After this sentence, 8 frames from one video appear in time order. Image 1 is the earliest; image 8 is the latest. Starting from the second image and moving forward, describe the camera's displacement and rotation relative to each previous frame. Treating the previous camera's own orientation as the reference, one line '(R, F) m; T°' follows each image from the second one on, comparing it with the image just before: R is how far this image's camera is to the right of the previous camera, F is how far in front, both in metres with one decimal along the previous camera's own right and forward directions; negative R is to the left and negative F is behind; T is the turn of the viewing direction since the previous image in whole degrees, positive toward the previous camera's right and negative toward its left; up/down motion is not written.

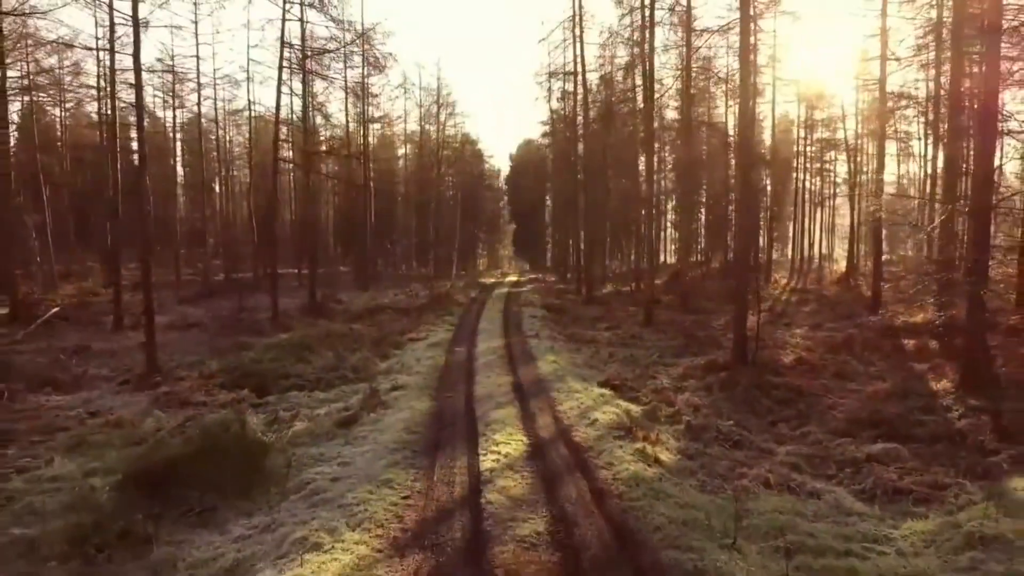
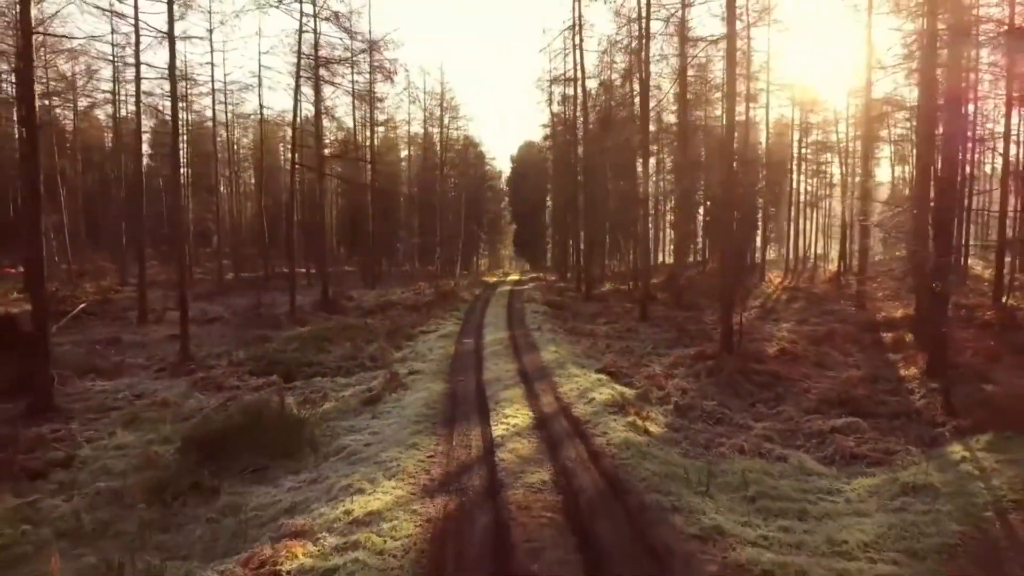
(-0.1, -1.1) m; 0°
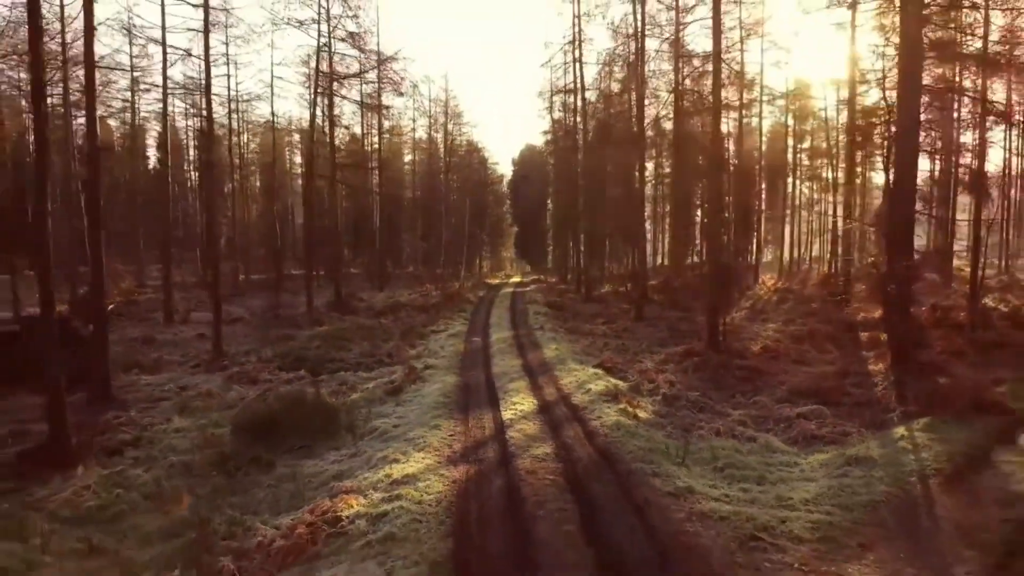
(-0.1, -1.3) m; 0°
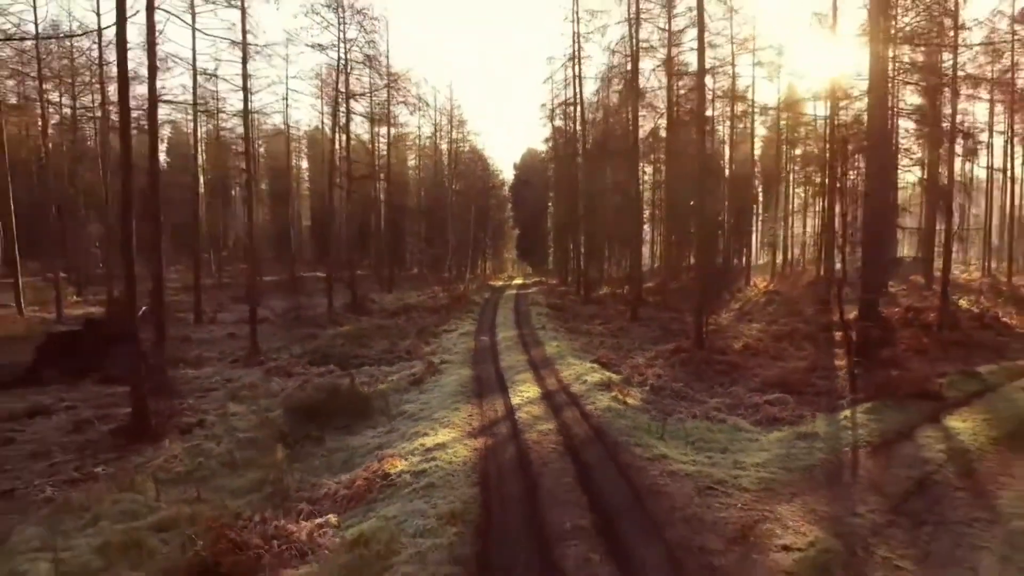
(-0.1, -1.7) m; 0°
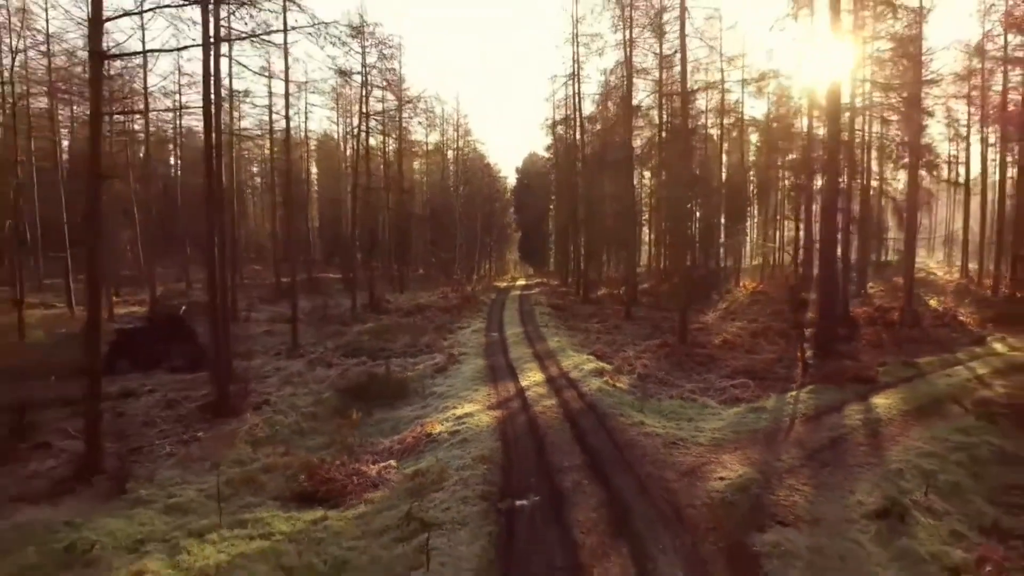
(-0.2, -2.5) m; 0°
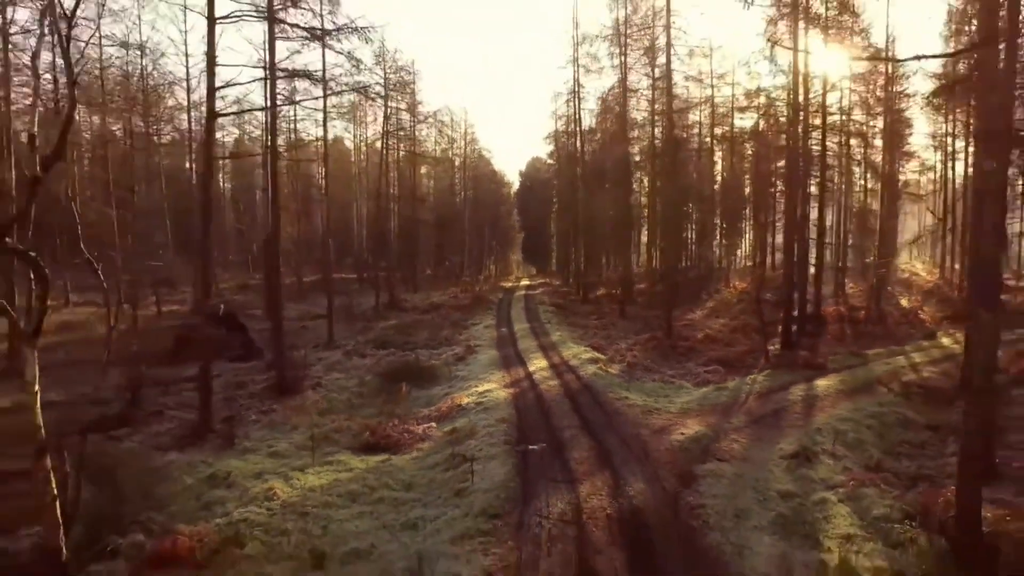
(-0.2, -2.9) m; 0°
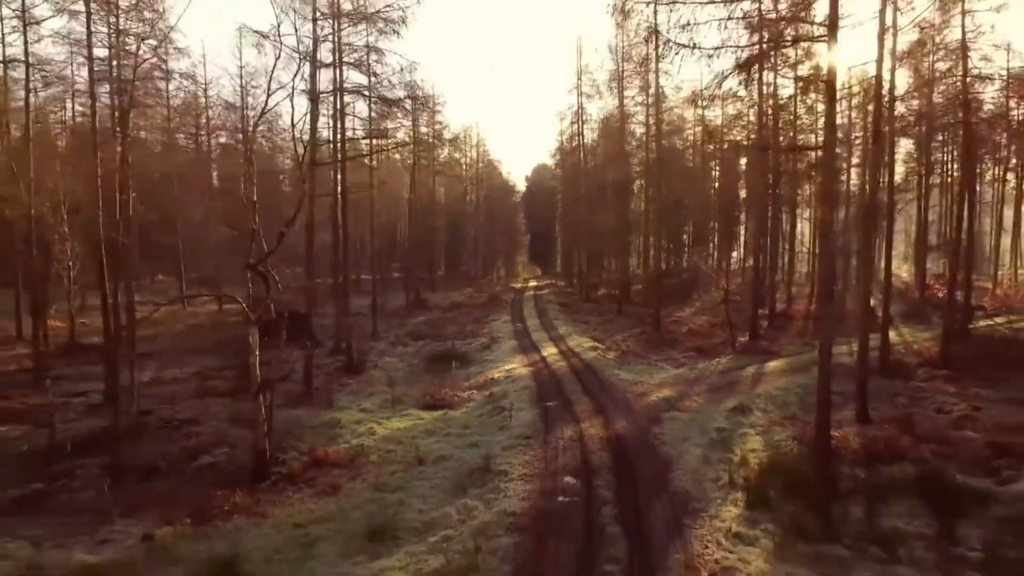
(-0.4, -4.4) m; 0°
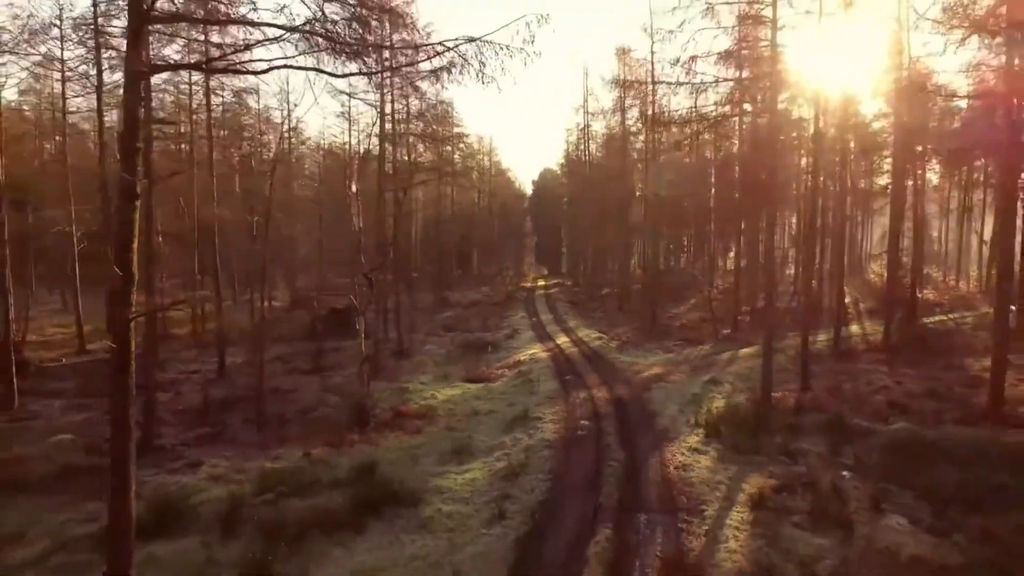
(-0.7, -4.5) m; 0°
